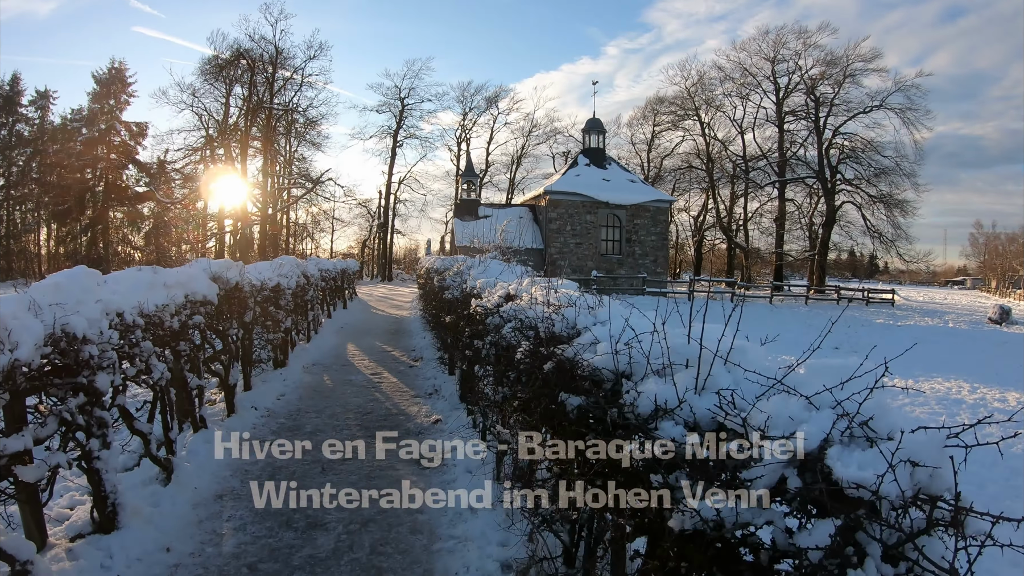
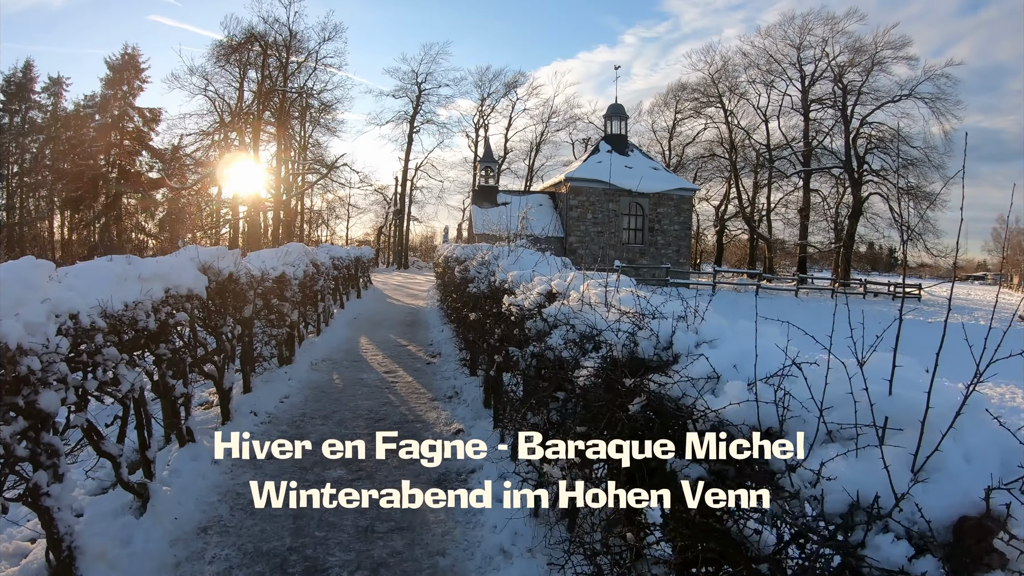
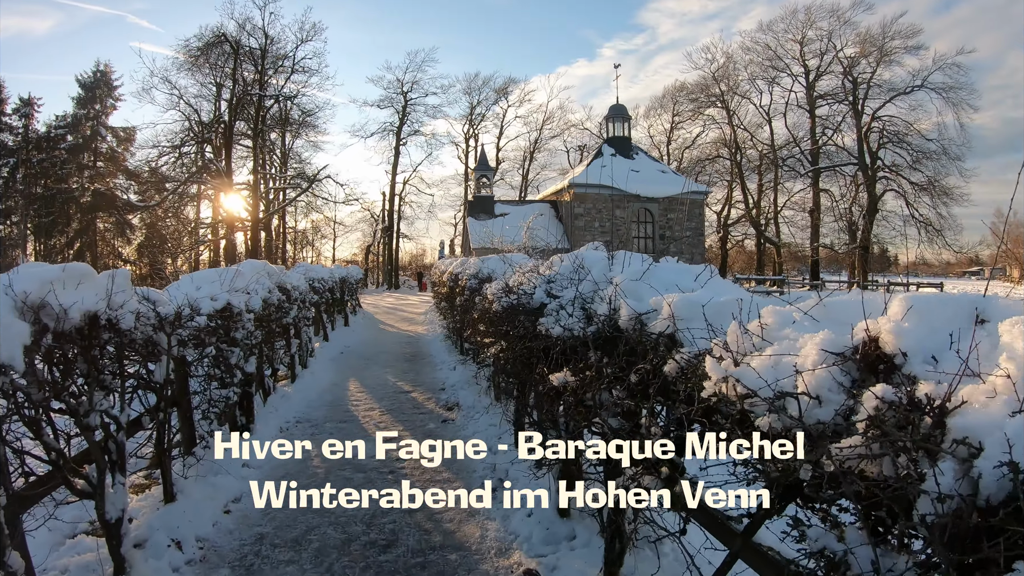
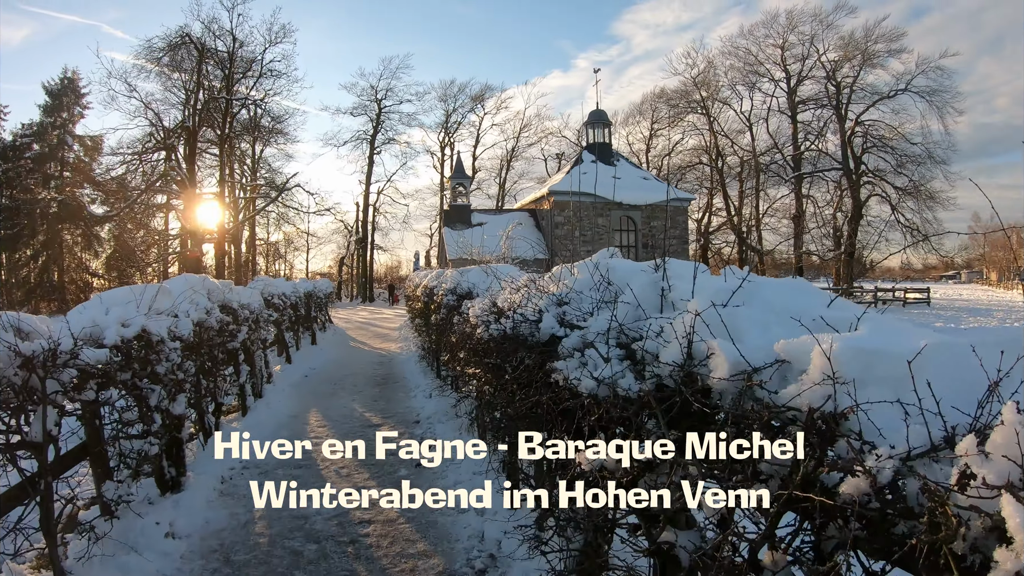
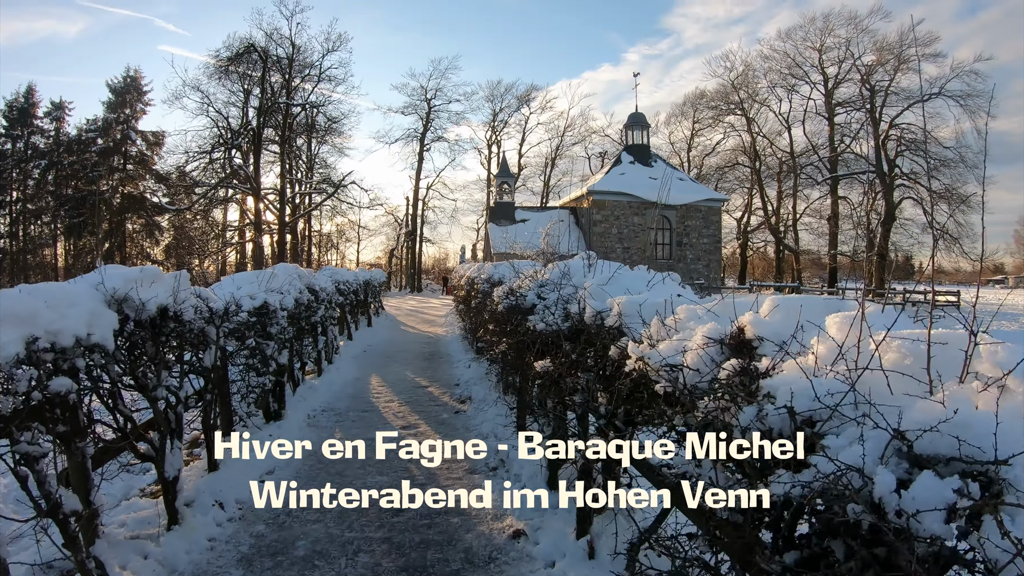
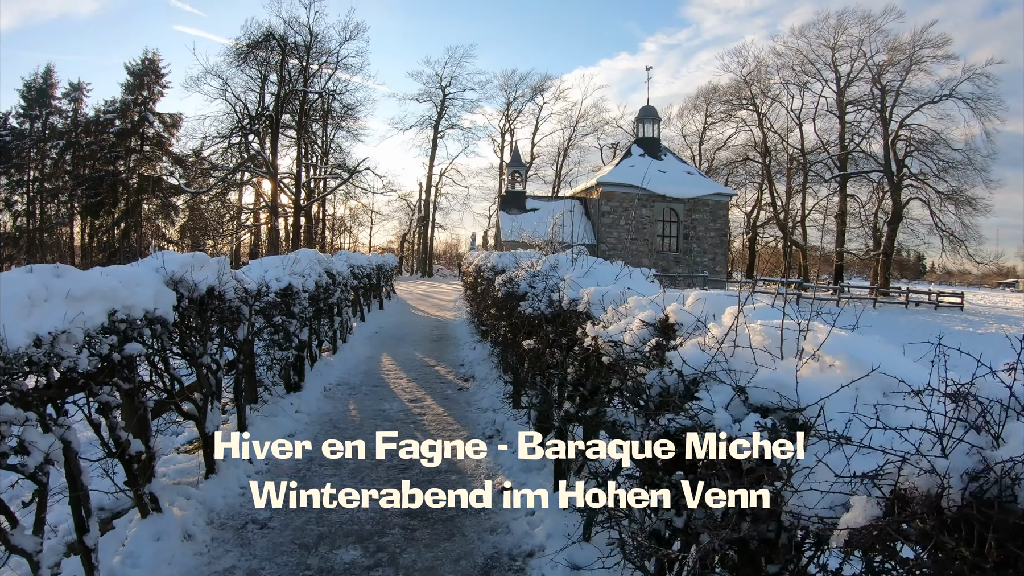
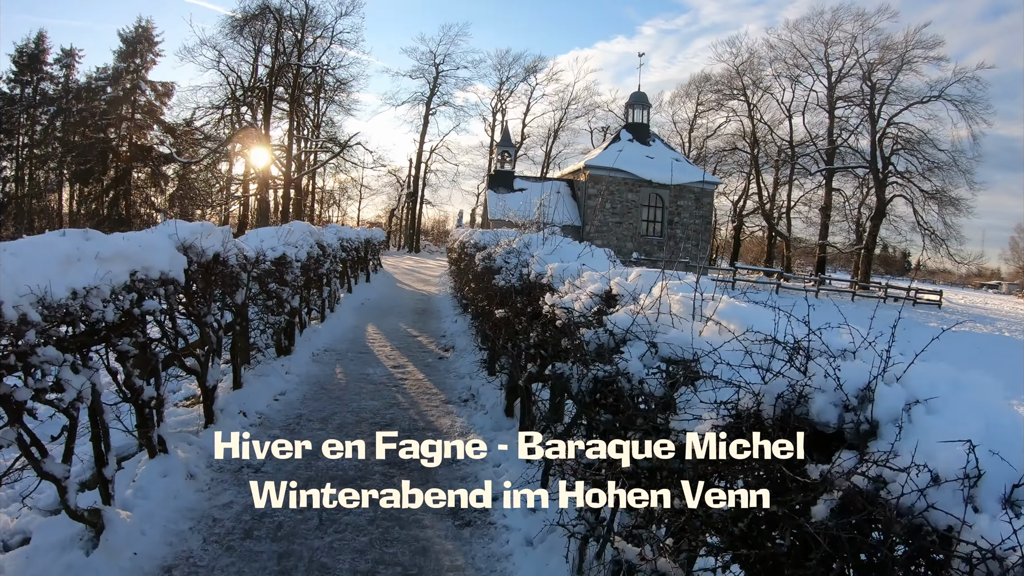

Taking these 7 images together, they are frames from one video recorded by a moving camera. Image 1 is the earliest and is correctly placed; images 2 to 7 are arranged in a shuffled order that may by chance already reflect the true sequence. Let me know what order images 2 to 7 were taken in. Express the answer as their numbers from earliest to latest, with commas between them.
2, 7, 6, 5, 3, 4
